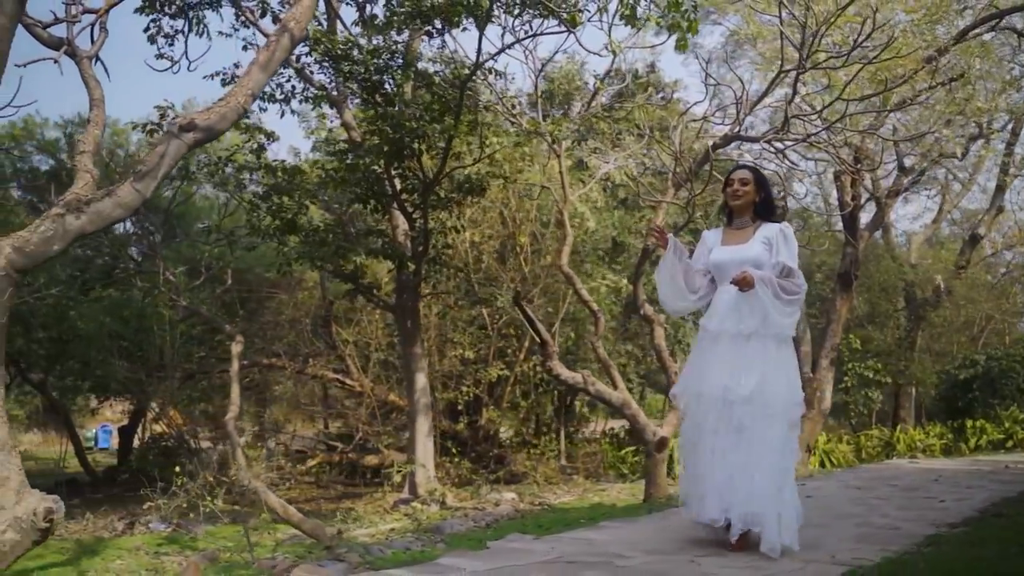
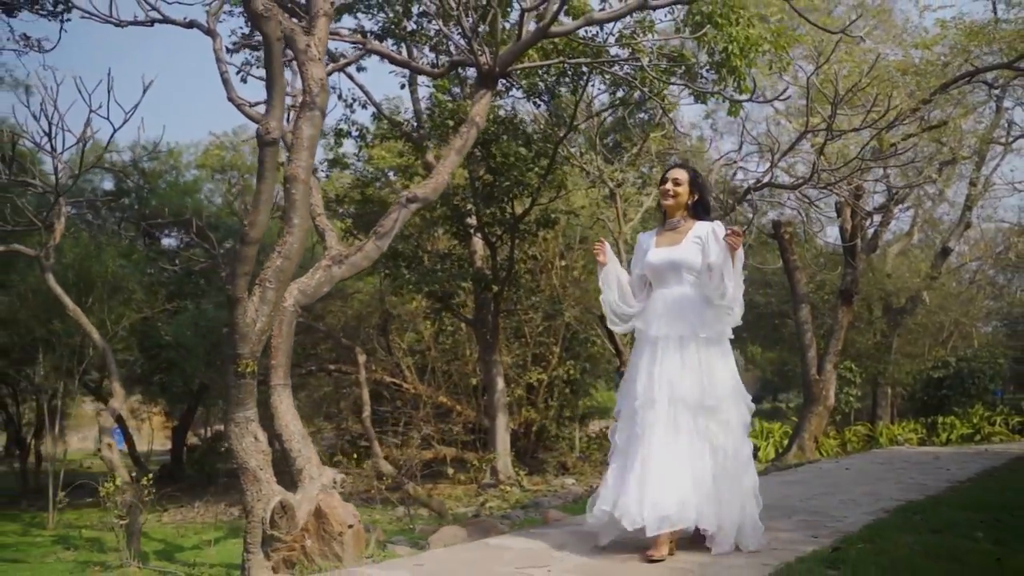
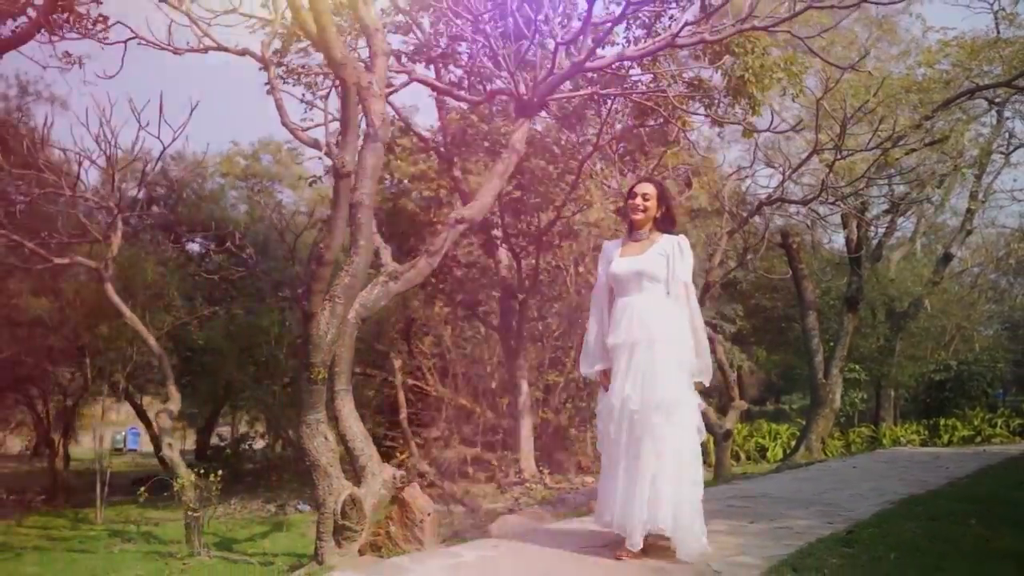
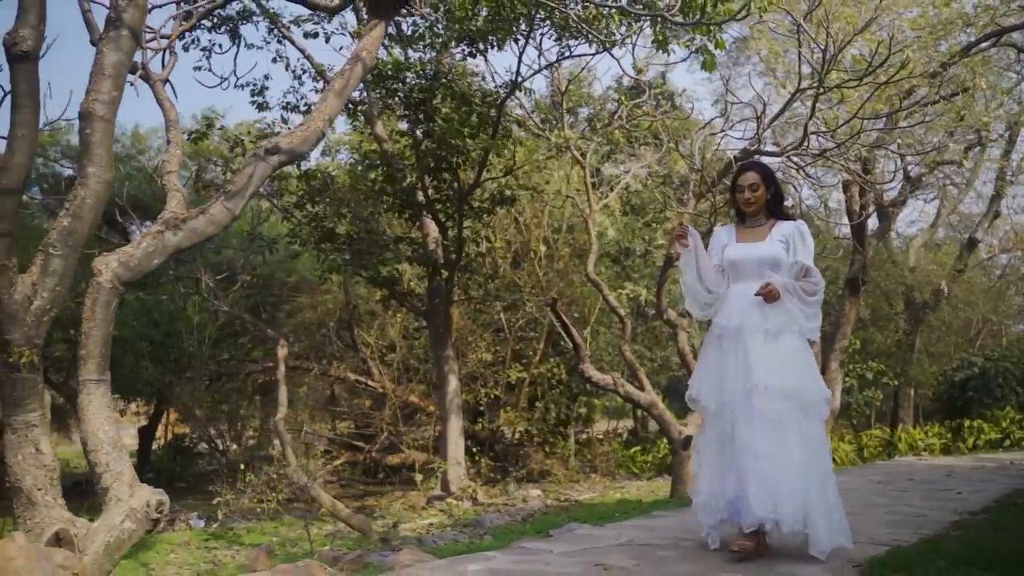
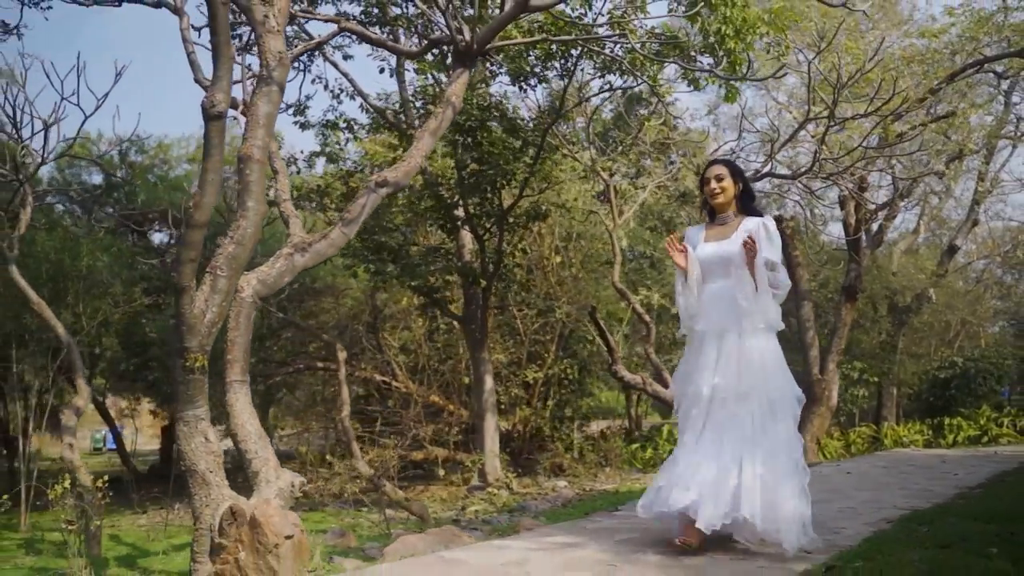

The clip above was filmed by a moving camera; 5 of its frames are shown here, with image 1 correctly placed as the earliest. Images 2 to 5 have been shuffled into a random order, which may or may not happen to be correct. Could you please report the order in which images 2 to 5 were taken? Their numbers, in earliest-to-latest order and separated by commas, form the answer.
4, 5, 2, 3
